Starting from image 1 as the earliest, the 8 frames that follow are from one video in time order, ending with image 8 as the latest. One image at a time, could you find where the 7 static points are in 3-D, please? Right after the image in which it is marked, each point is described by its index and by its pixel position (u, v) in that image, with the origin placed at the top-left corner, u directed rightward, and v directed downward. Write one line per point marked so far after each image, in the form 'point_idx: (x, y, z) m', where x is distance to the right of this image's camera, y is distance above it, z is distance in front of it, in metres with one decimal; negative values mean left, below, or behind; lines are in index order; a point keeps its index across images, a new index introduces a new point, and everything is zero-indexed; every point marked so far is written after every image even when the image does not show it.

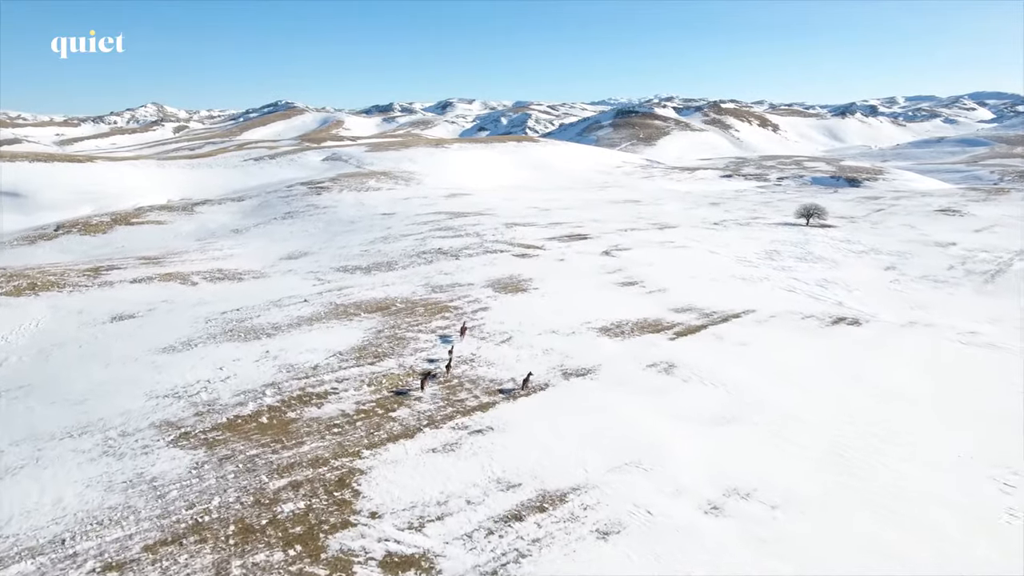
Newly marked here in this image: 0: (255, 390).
0: (-9.8, -3.9, +19.7) m
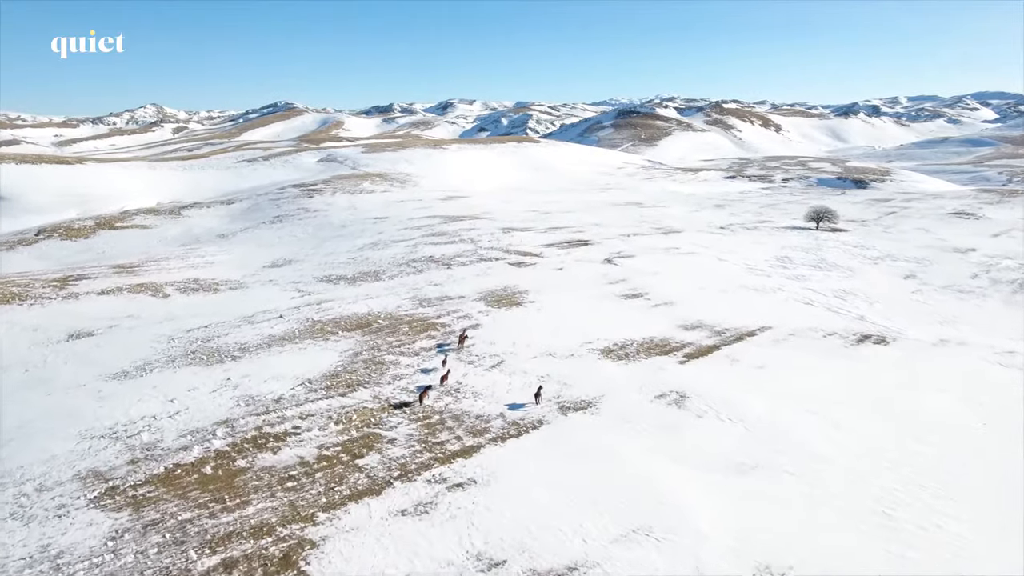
0: (-10.2, -4.7, +17.1) m
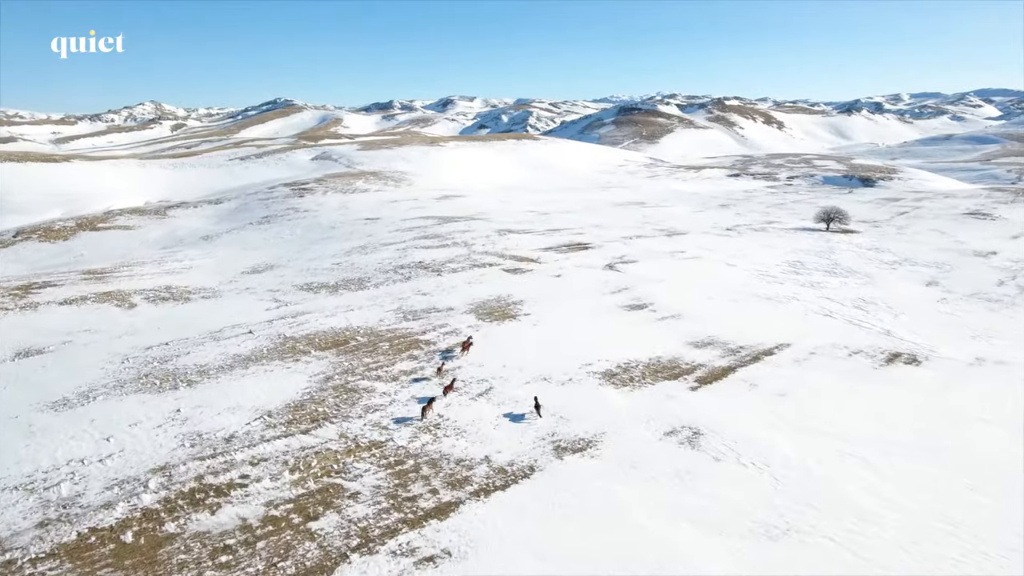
0: (-10.5, -5.3, +14.6) m
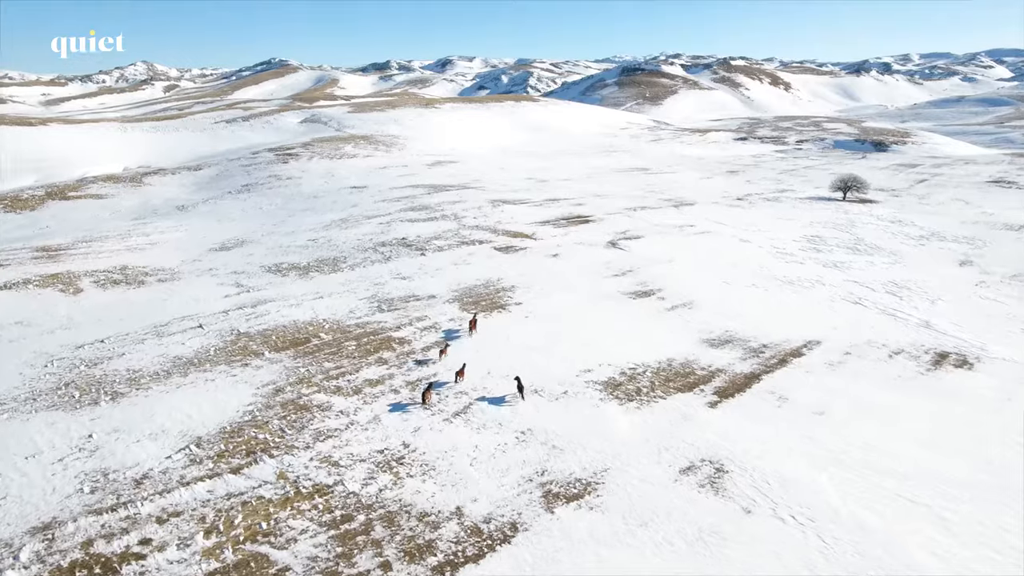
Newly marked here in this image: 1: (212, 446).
0: (-11.1, -5.6, +11.4) m
1: (-8.4, -4.4, +14.5) m
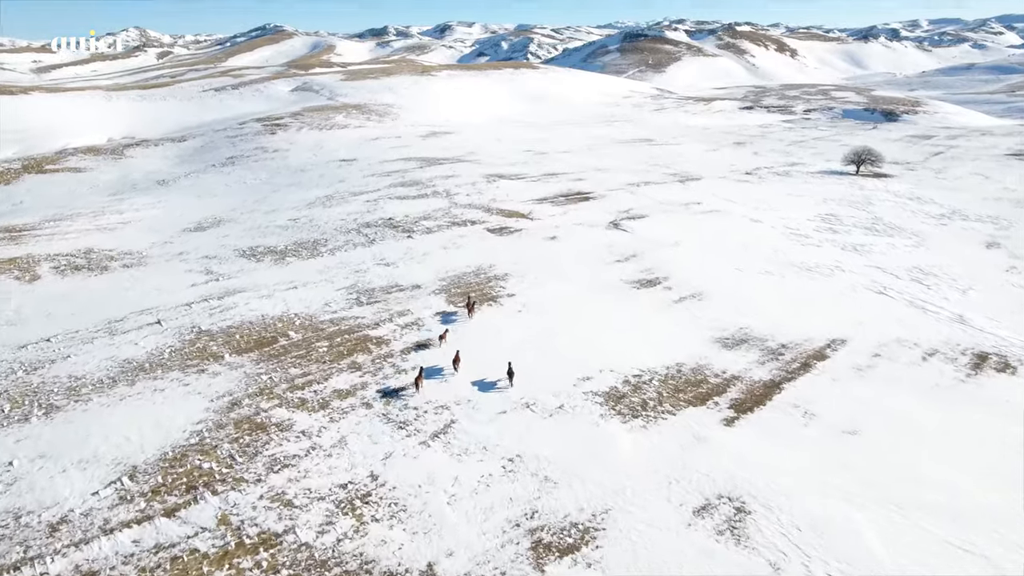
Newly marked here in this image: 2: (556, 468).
0: (-11.4, -5.9, +9.4) m
1: (-8.7, -4.6, +12.5) m
2: (+1.1, -4.5, +13.0) m
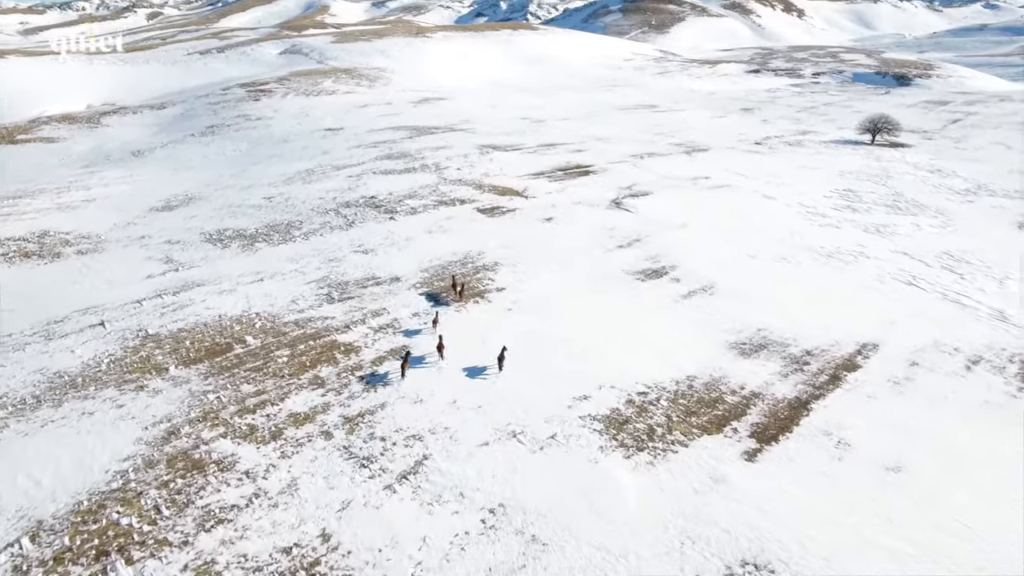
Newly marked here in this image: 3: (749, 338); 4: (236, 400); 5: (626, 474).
0: (-11.8, -6.5, +7.3) m
1: (-9.1, -5.0, +10.3) m
2: (+0.7, -4.8, +10.8) m
3: (+8.0, -1.7, +17.7) m
4: (-7.6, -3.1, +14.4) m
5: (+2.6, -4.2, +12.0) m
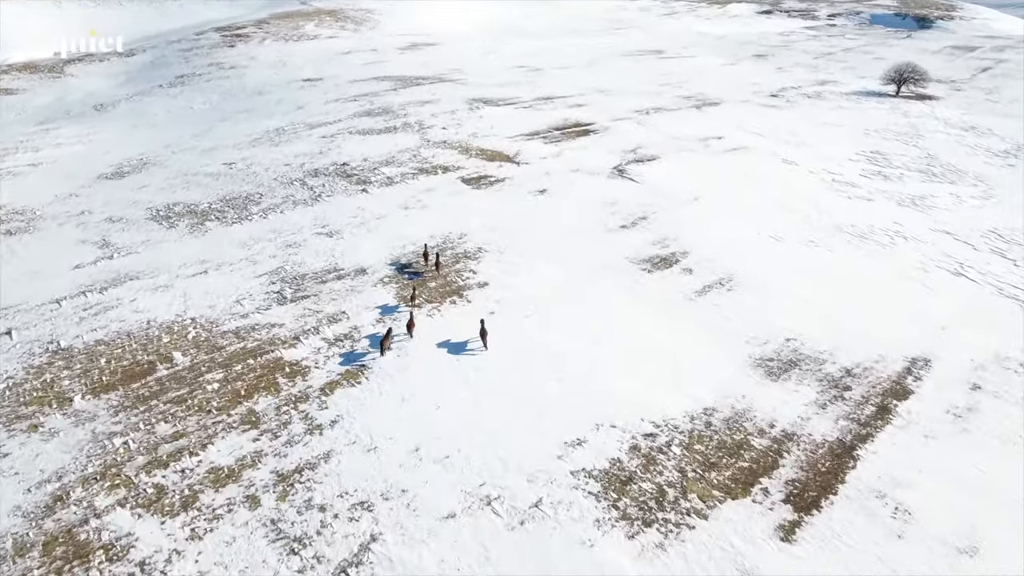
0: (-12.3, -7.6, +4.9) m
1: (-9.6, -5.8, +7.8) m
2: (+0.2, -5.6, +8.2) m
3: (+7.5, -1.8, +14.8) m
4: (-8.1, -3.5, +11.6) m
5: (+2.1, -4.9, +9.4) m
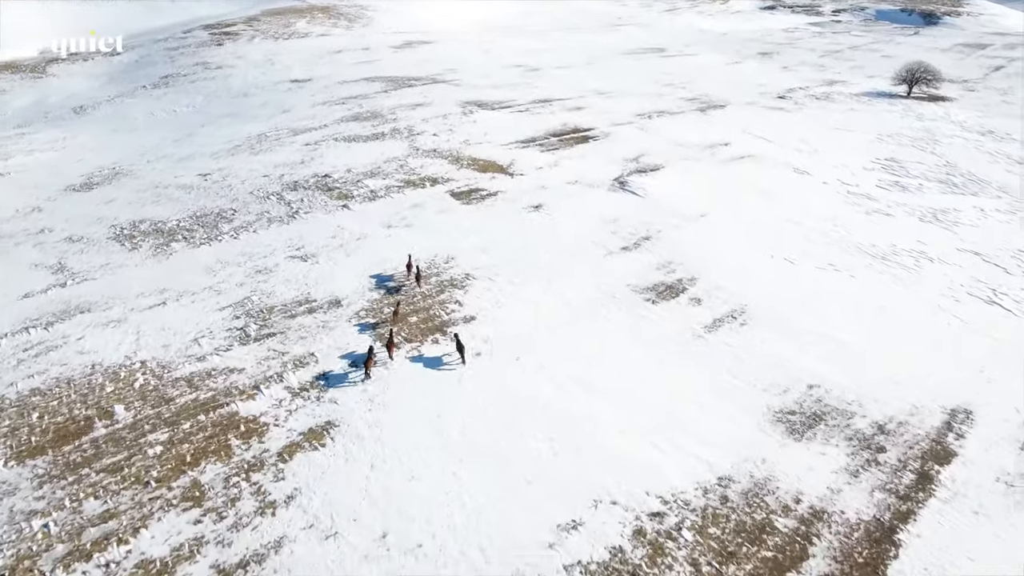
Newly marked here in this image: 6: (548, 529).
0: (-12.6, -8.7, +3.3) m
1: (-10.0, -6.9, +6.1) m
2: (-0.1, -6.7, +6.6) m
3: (+7.2, -2.9, +13.1) m
4: (-8.4, -4.6, +10.0) m
5: (+1.8, -6.0, +7.8) m
6: (+0.8, -4.5, +10.1) m
